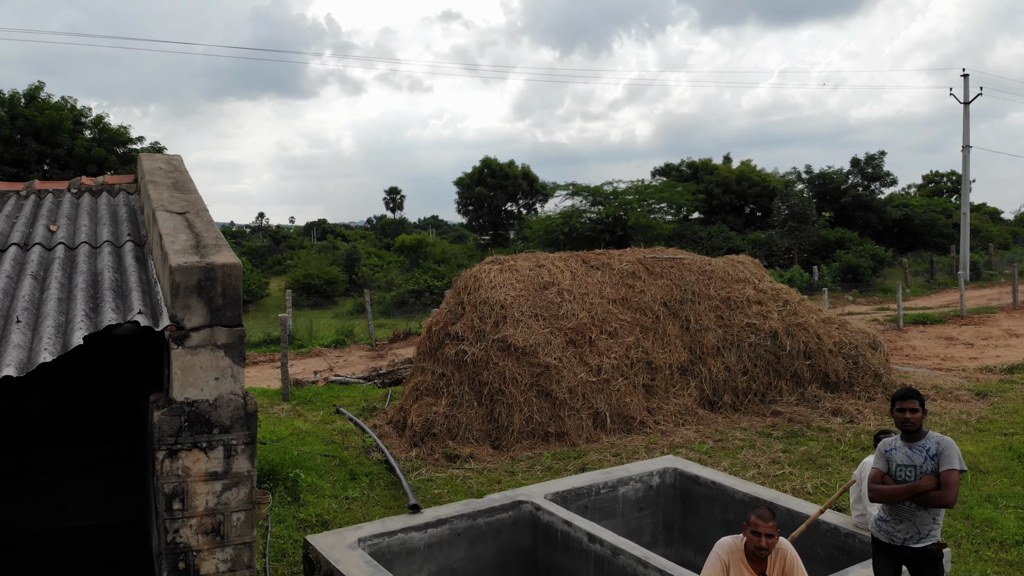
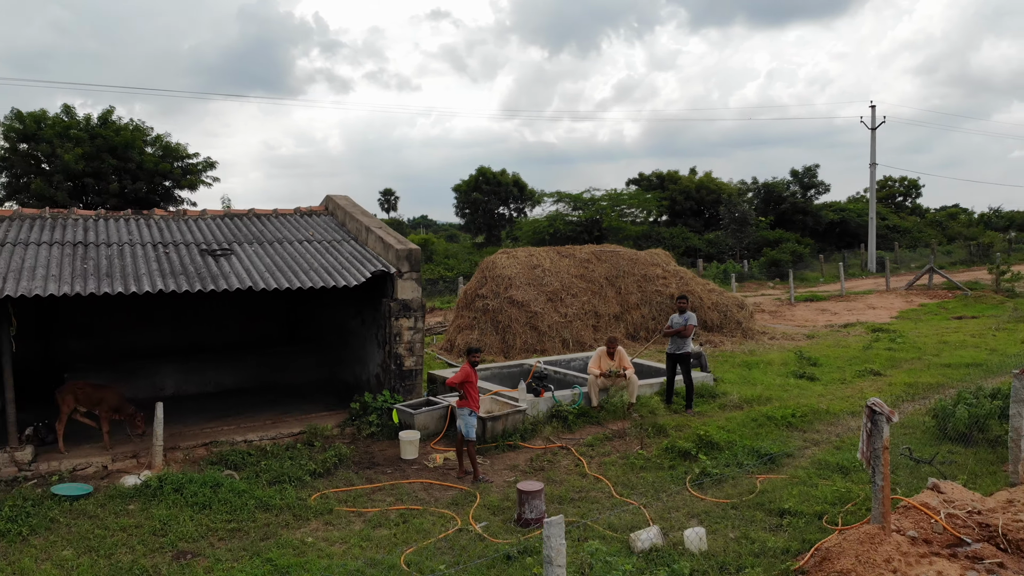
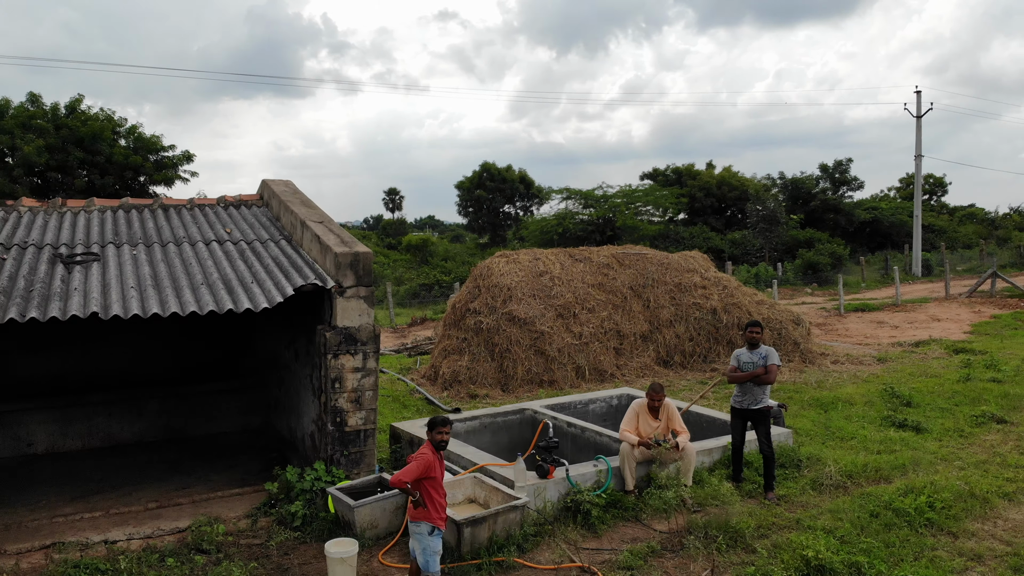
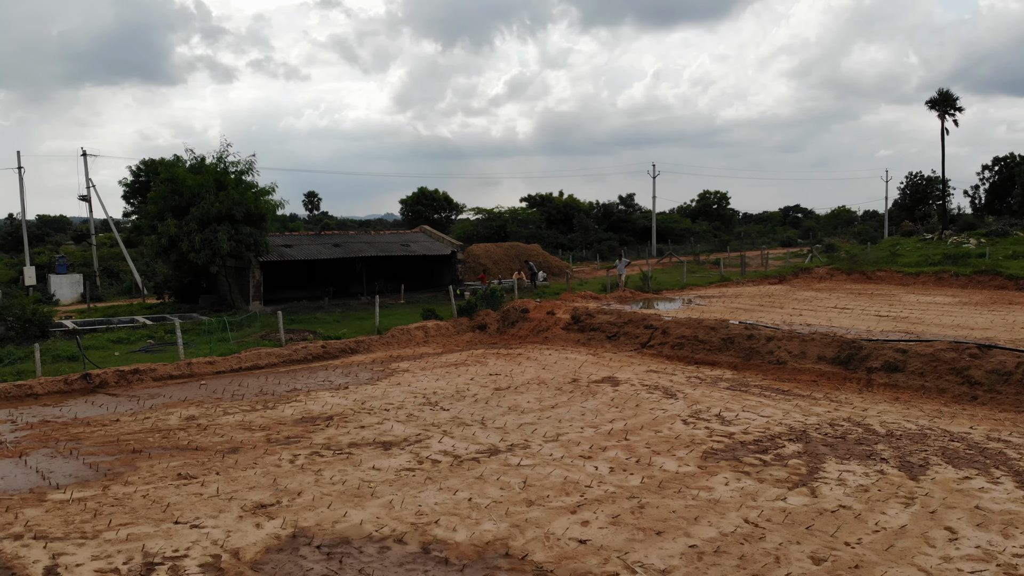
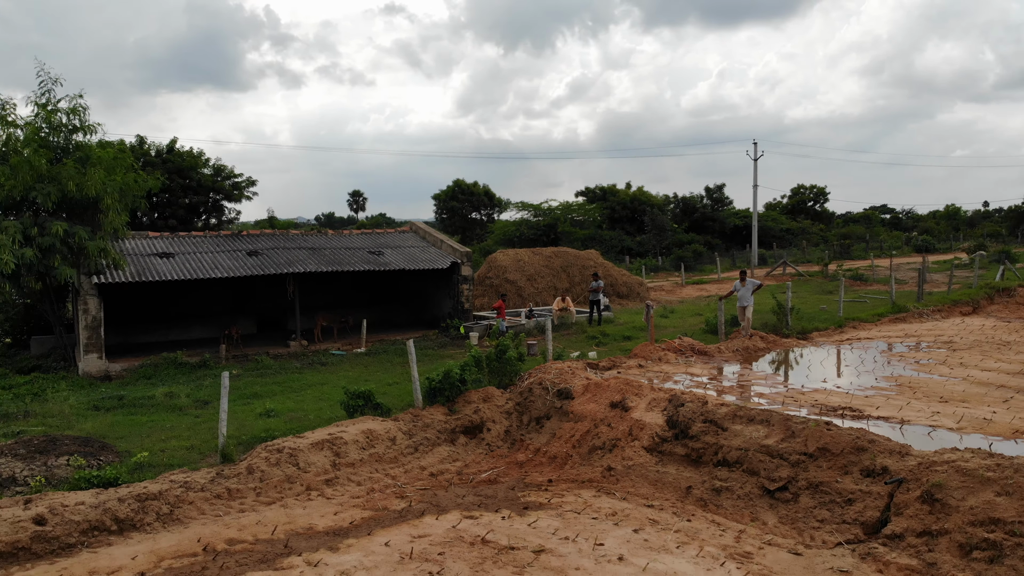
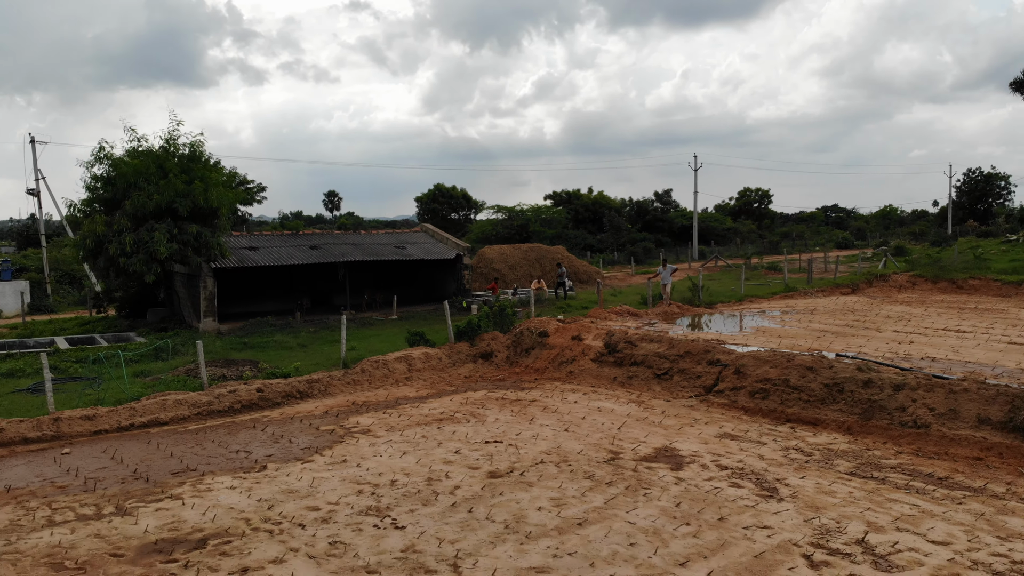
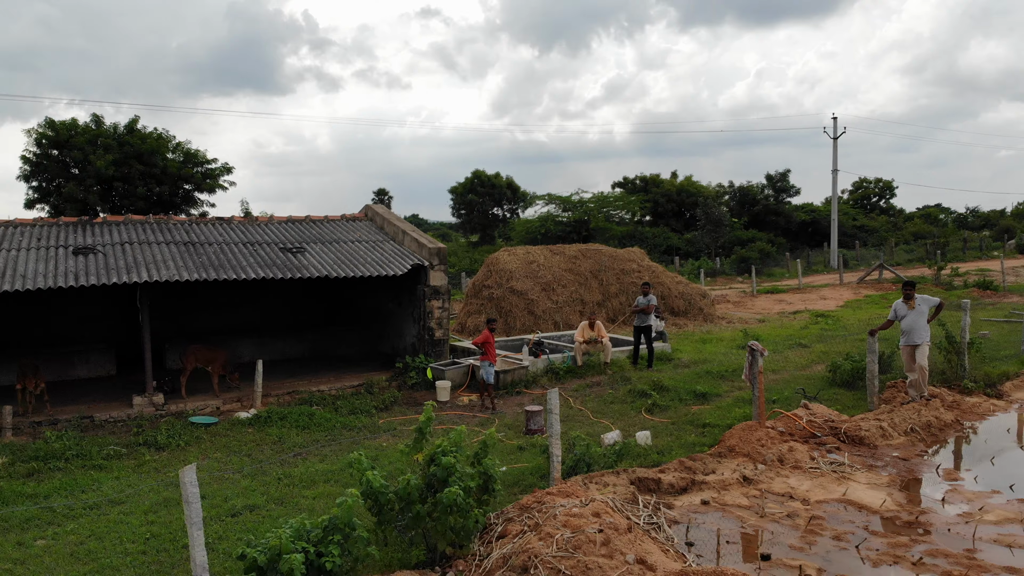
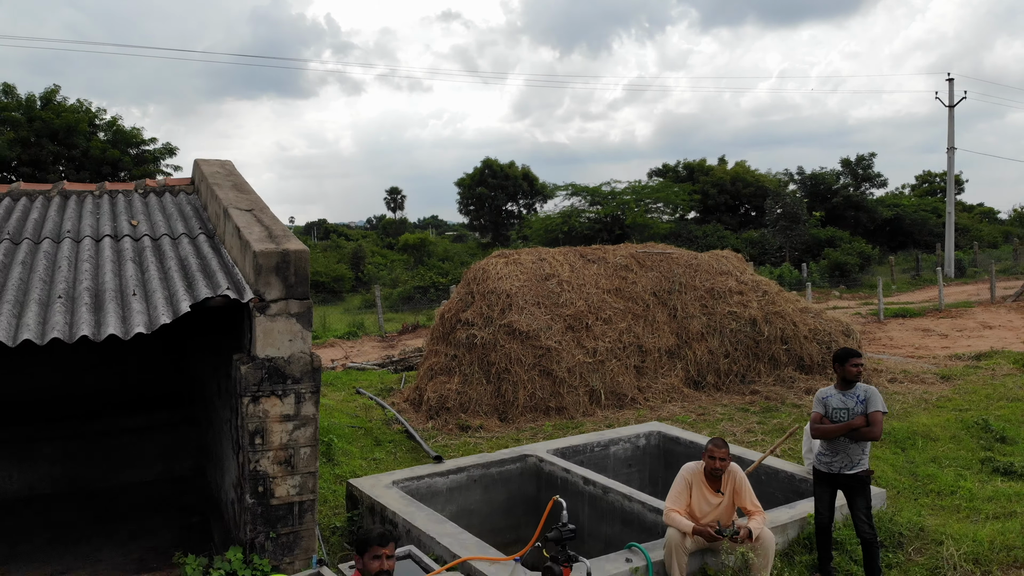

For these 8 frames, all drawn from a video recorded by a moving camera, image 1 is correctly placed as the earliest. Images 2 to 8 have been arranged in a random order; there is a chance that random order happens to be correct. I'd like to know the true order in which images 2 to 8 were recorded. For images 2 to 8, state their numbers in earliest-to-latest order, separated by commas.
8, 3, 2, 7, 5, 6, 4
